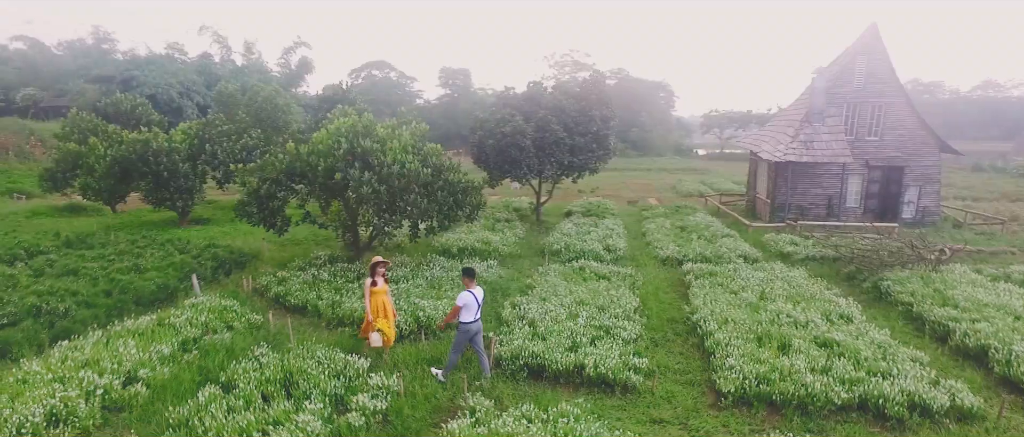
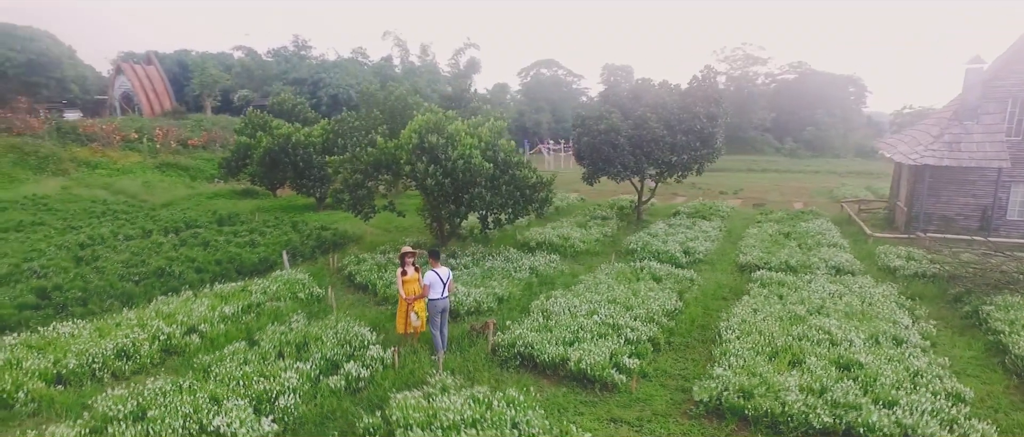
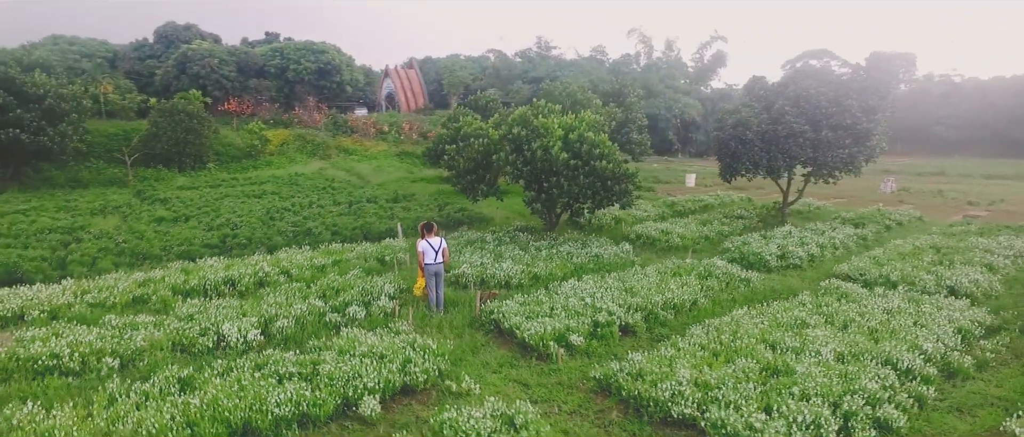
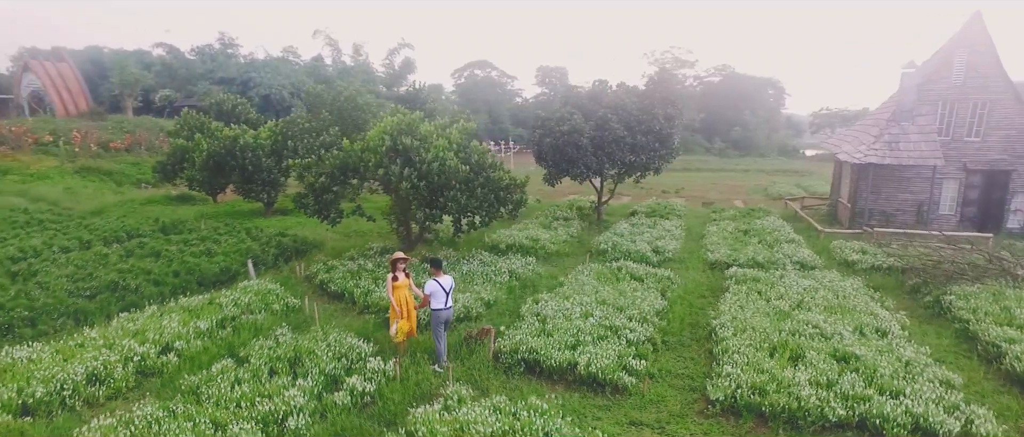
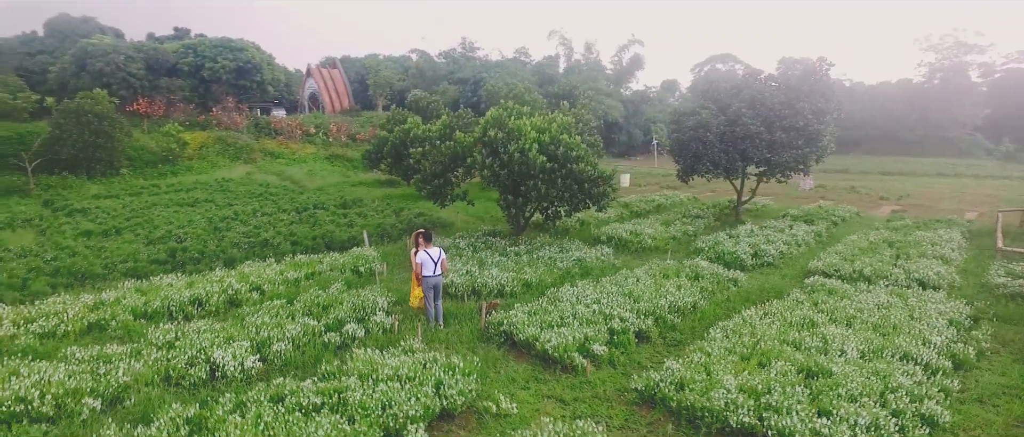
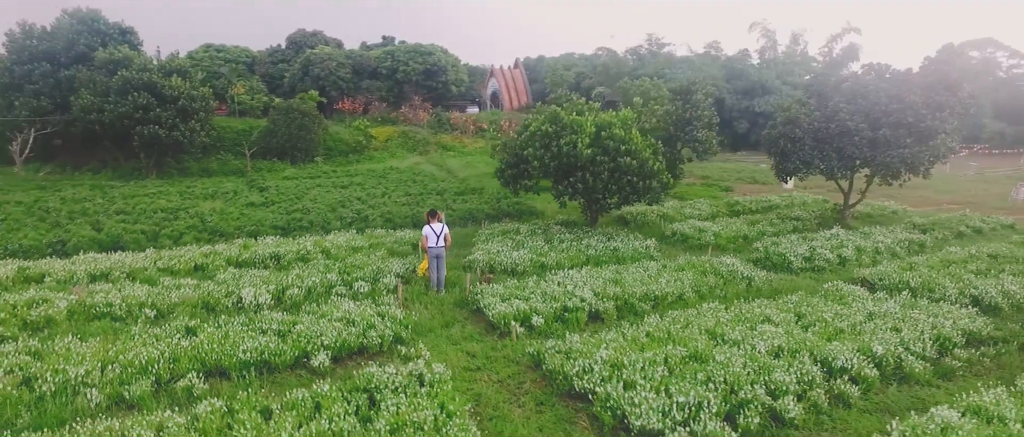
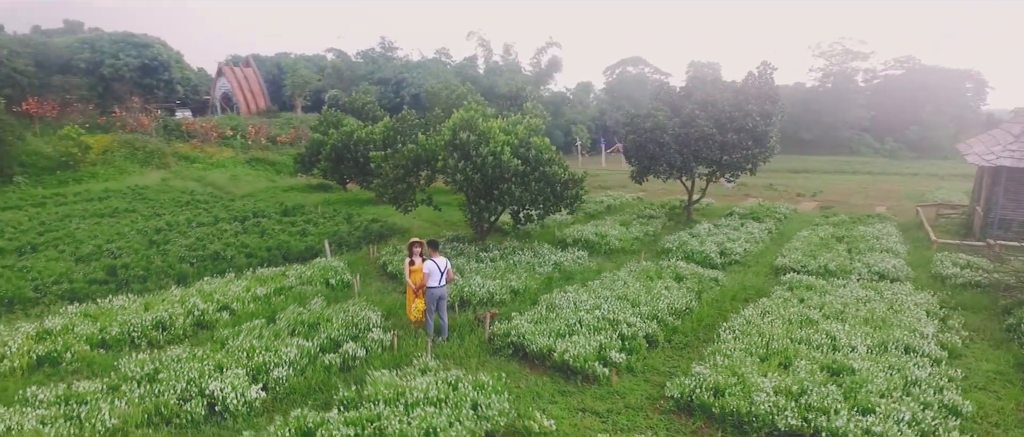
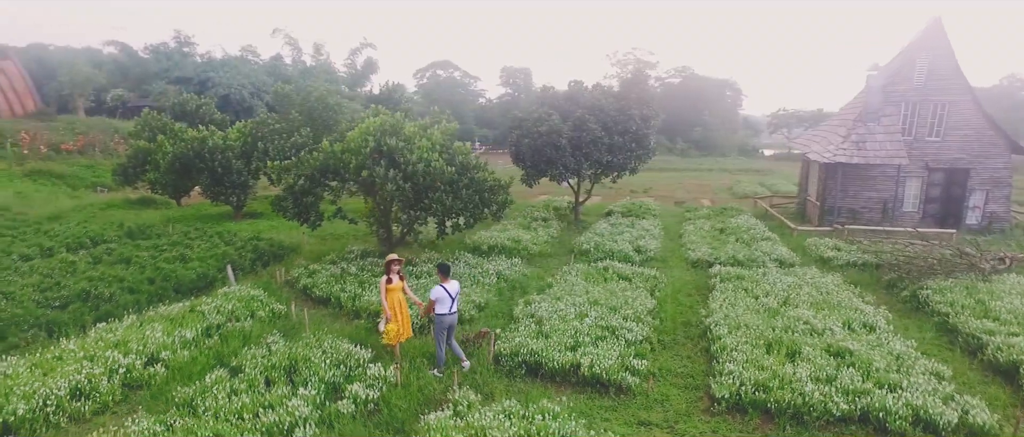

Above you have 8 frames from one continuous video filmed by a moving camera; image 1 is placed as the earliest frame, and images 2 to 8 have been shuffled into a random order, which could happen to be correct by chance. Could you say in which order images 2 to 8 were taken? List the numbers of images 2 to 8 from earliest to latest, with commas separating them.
8, 4, 2, 7, 5, 3, 6
